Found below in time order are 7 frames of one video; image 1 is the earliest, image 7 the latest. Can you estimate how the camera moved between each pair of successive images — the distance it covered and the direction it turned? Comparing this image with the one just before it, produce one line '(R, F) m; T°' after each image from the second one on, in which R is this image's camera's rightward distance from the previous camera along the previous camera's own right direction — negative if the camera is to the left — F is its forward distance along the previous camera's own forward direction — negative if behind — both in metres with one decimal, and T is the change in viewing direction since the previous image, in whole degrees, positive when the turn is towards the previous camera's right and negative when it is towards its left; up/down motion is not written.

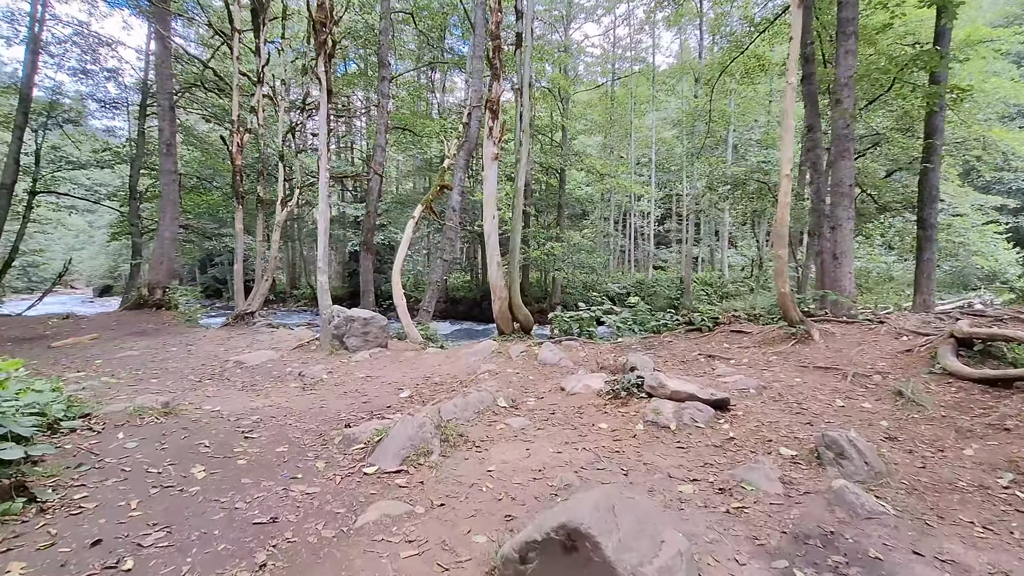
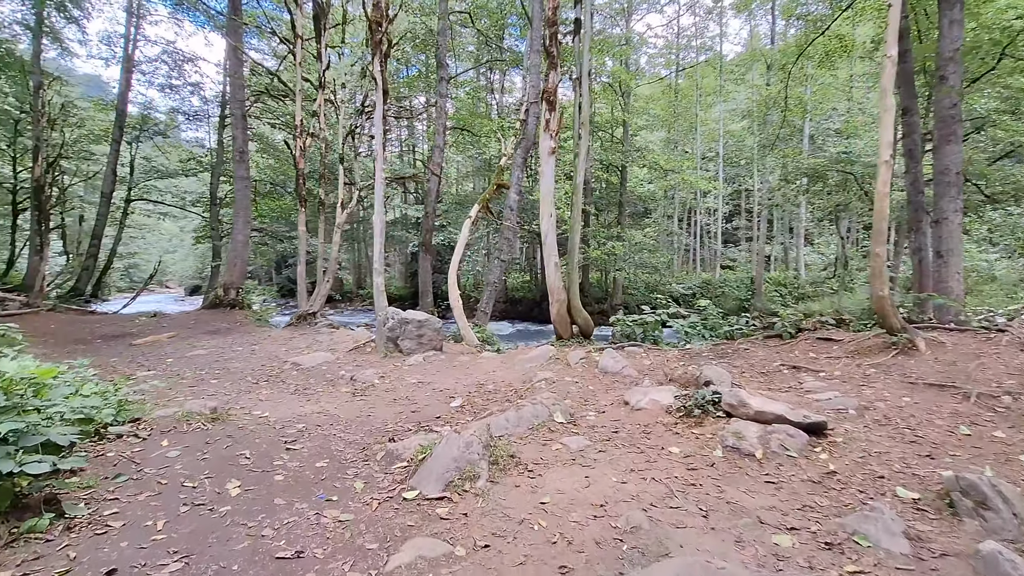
(0.0, +0.3) m; -7°
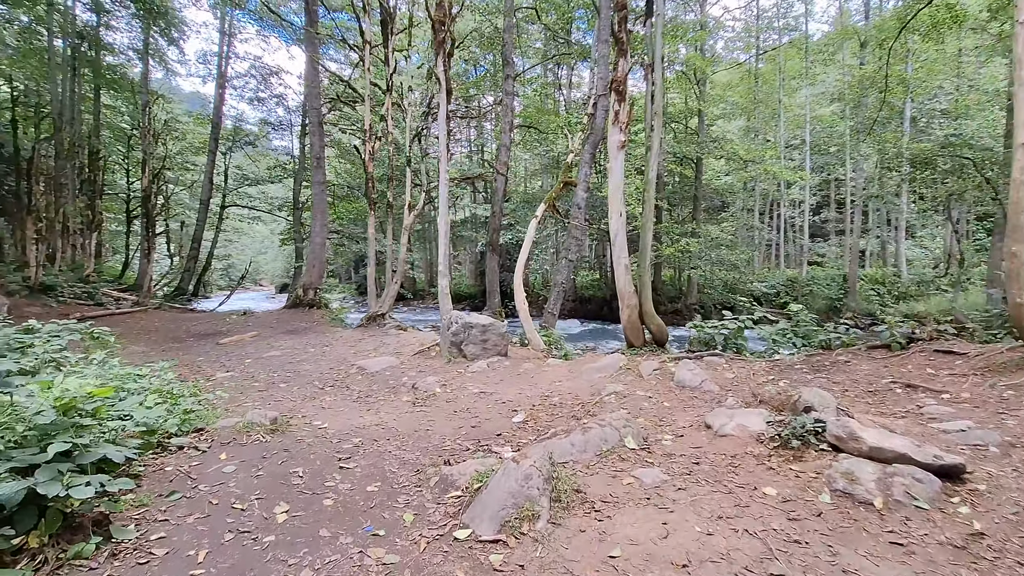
(0.0, +0.2) m; -8°
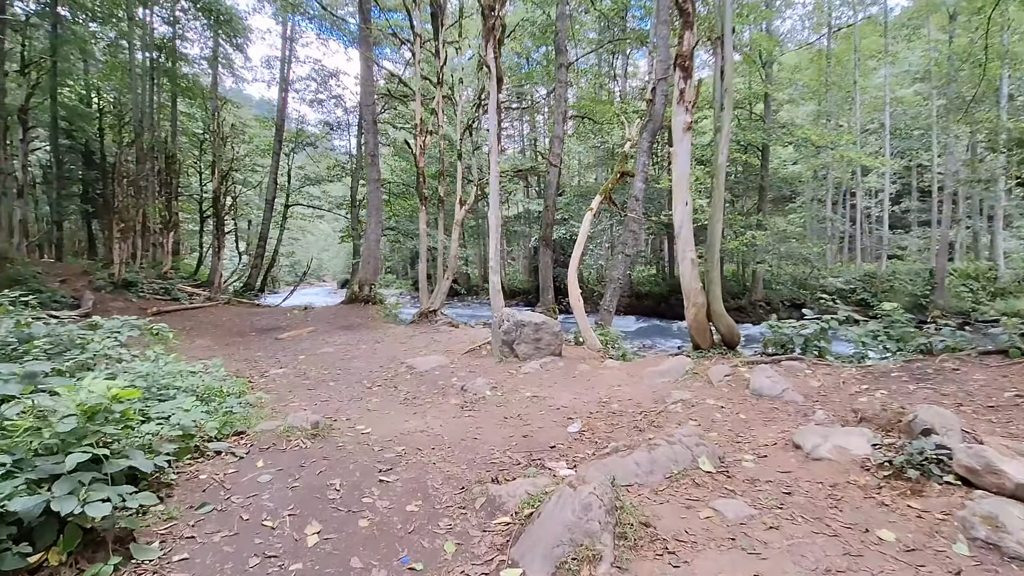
(0.0, +0.3) m; -6°
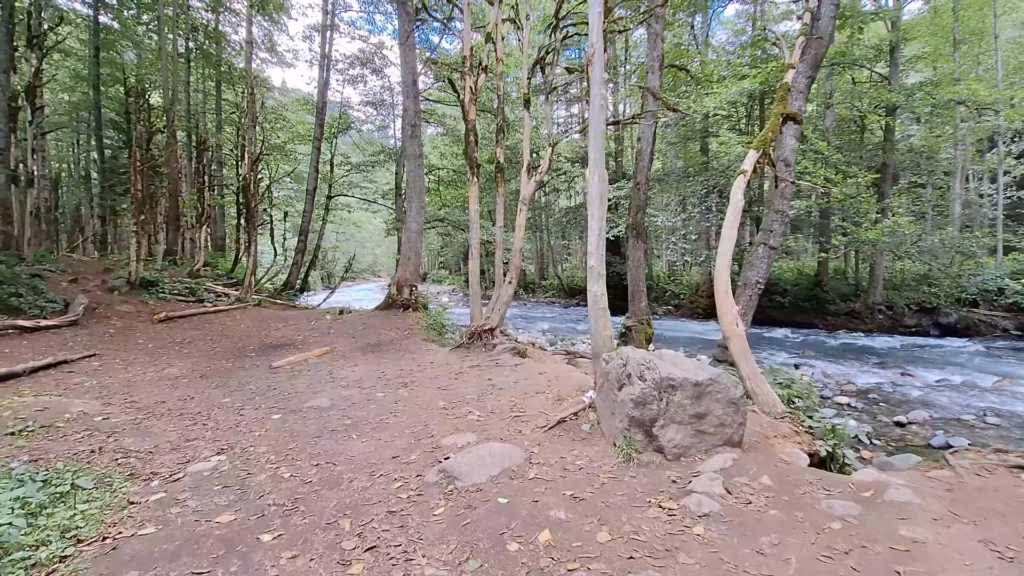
(-0.4, +2.4) m; -6°
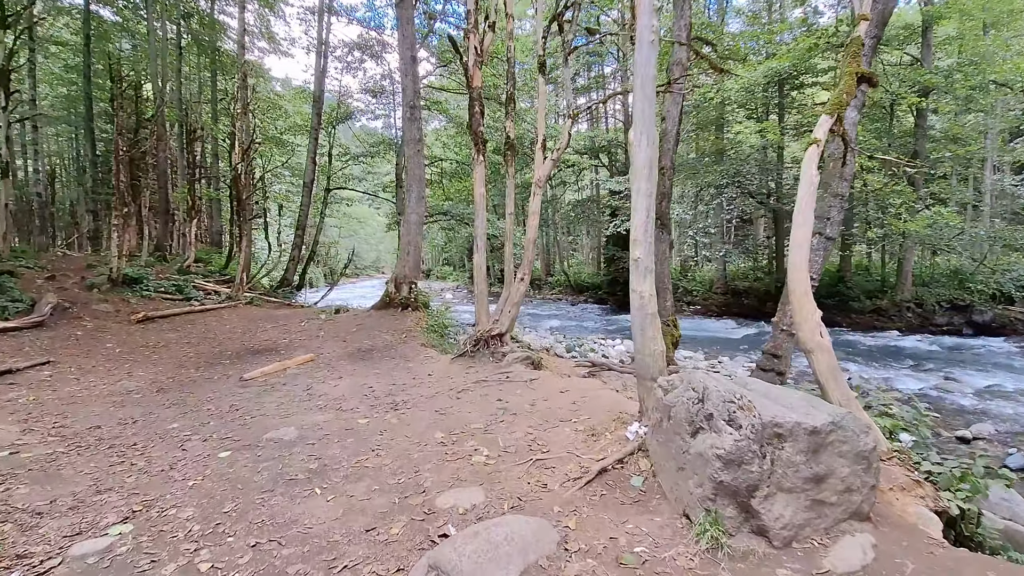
(-0.1, +0.8) m; 0°
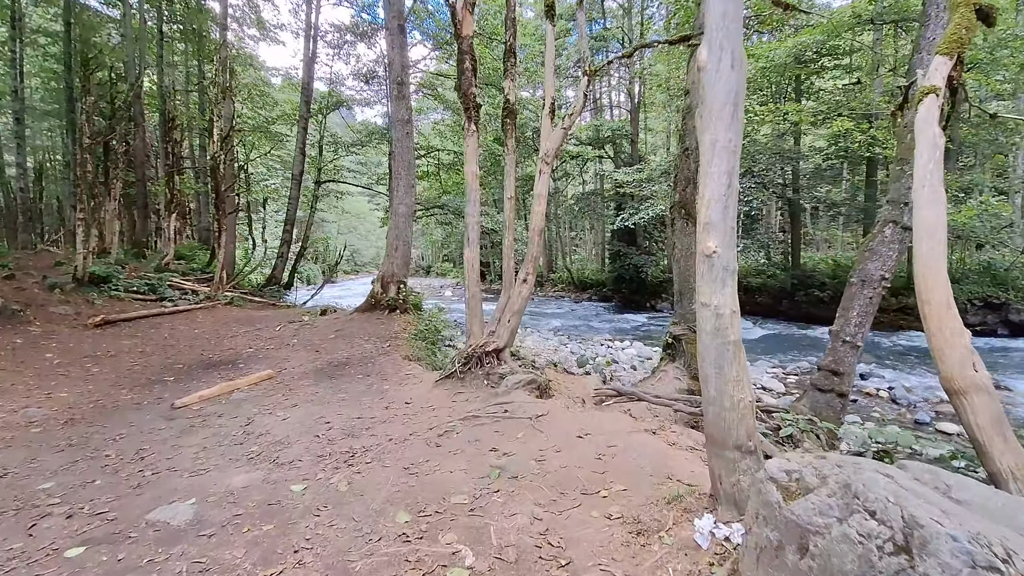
(0.0, +0.9) m; 0°
